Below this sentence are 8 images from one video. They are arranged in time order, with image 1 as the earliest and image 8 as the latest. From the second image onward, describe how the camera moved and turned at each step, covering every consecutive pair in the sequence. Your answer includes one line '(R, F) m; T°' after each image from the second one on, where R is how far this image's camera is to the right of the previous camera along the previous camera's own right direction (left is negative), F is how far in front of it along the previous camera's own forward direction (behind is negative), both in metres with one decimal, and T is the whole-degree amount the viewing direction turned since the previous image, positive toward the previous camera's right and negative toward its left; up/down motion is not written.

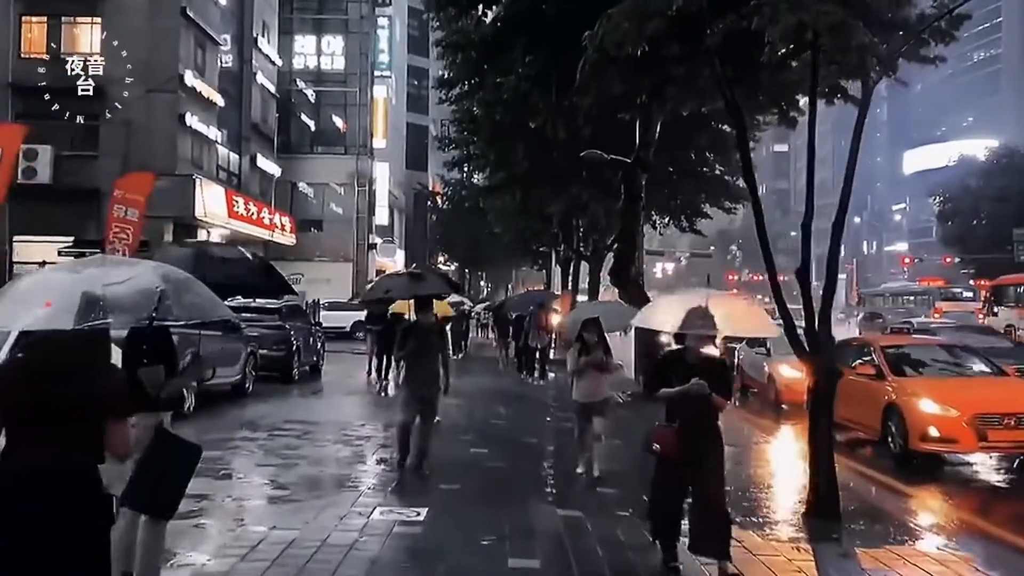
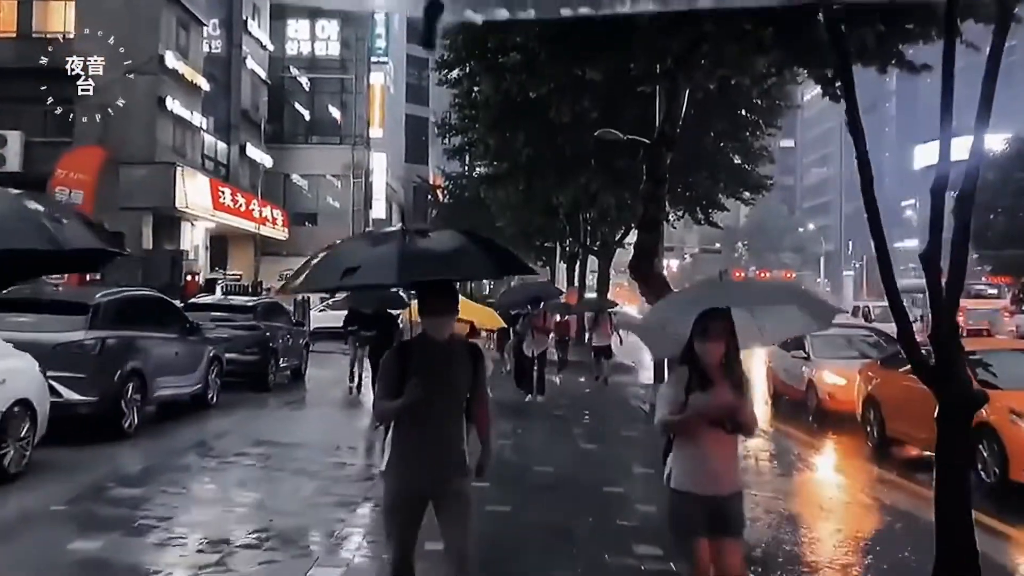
(-0.1, +2.5) m; 0°
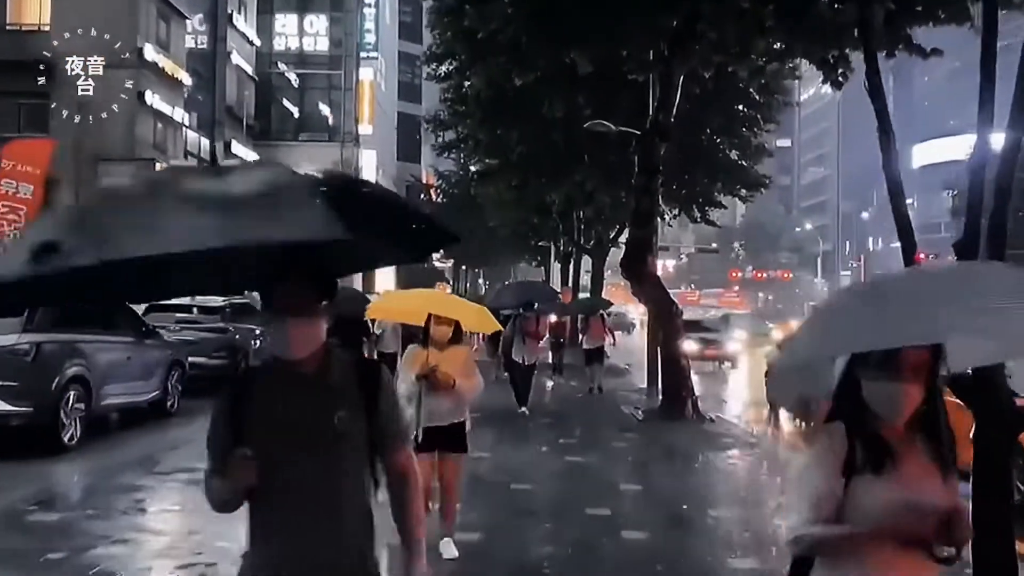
(+0.2, +1.0) m; 0°
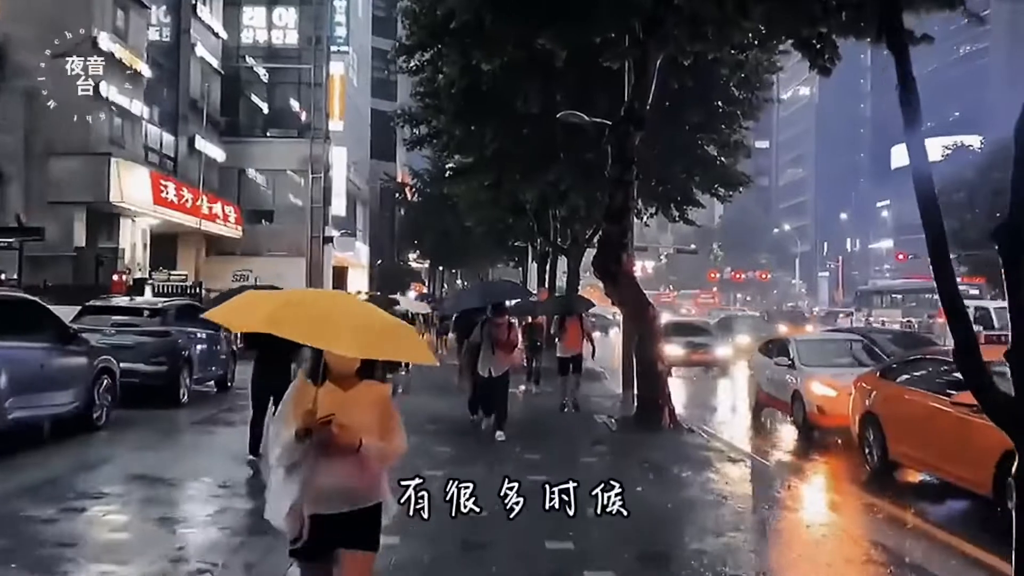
(+0.3, +1.2) m; +1°
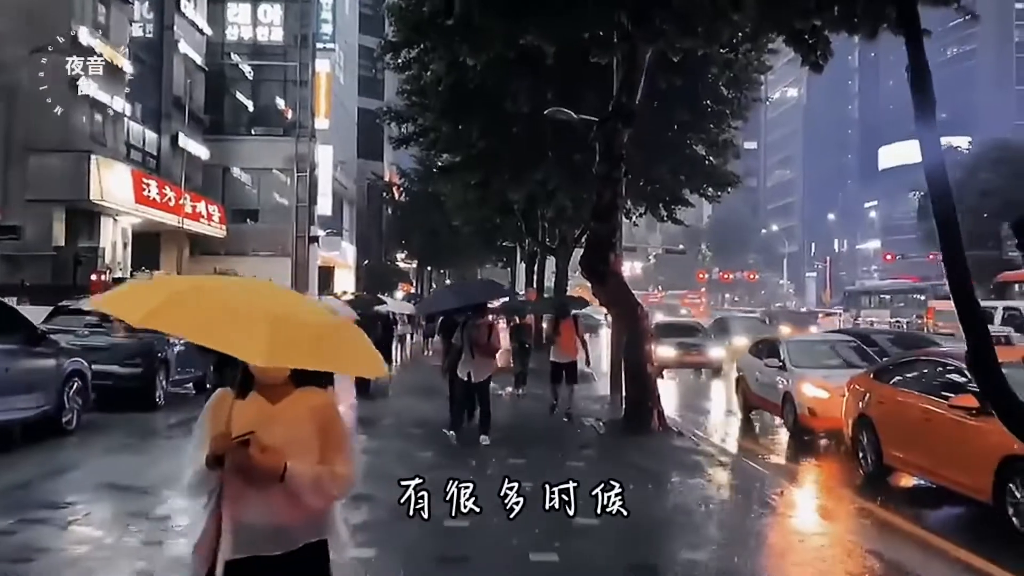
(0.0, +0.4) m; +1°
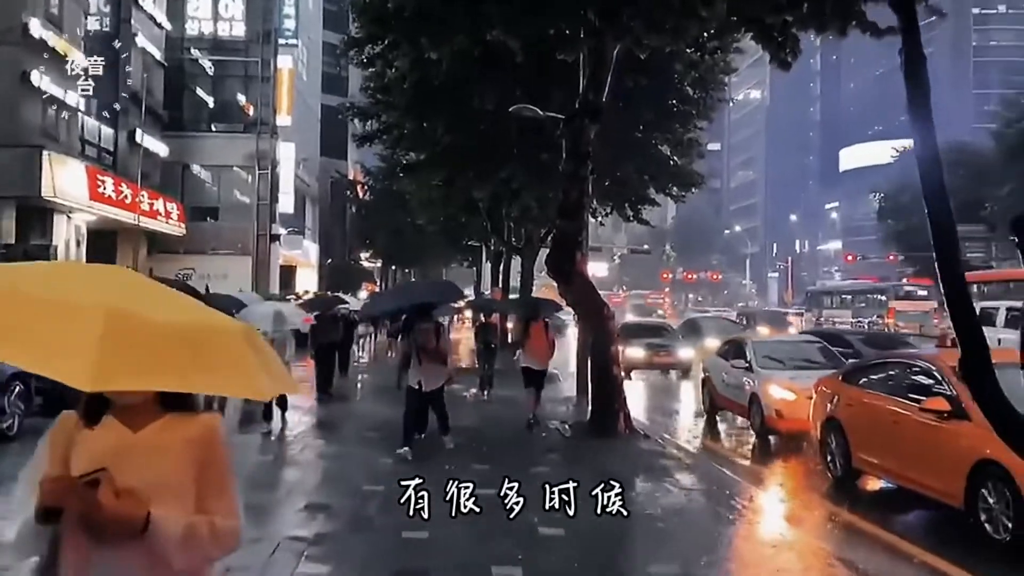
(0.0, +0.3) m; +2°
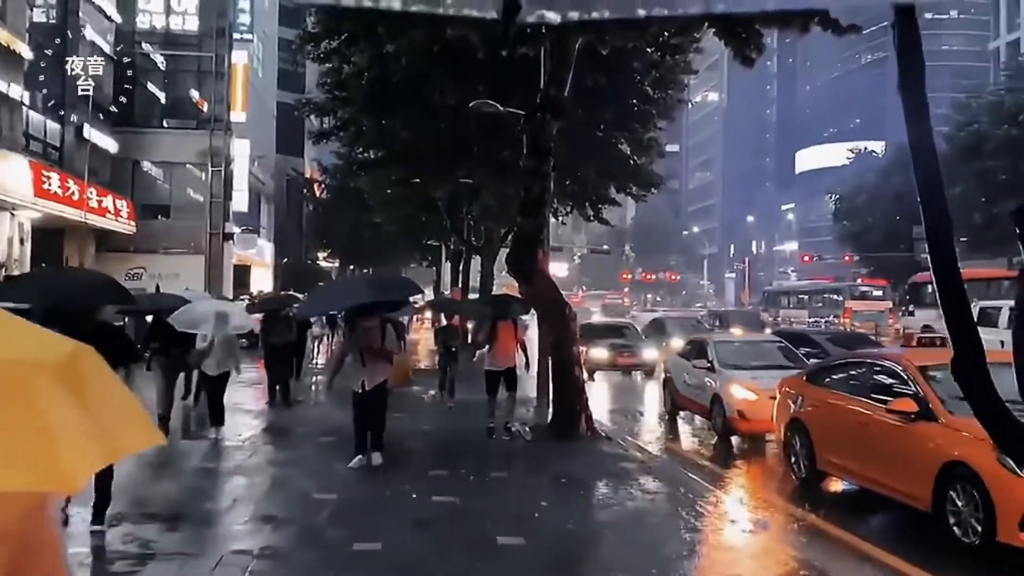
(0.0, +0.4) m; +3°
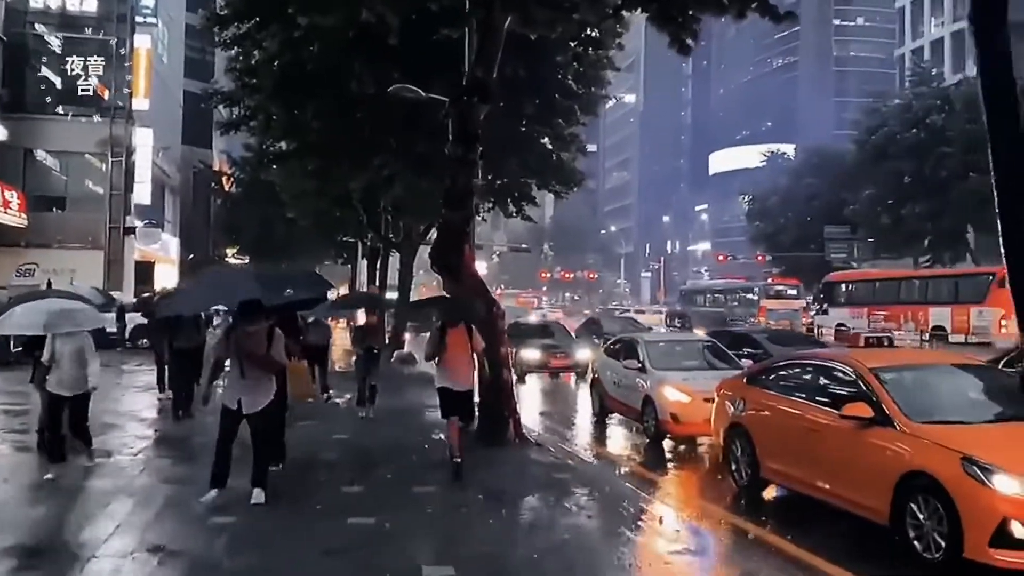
(-0.1, +1.0) m; +5°
